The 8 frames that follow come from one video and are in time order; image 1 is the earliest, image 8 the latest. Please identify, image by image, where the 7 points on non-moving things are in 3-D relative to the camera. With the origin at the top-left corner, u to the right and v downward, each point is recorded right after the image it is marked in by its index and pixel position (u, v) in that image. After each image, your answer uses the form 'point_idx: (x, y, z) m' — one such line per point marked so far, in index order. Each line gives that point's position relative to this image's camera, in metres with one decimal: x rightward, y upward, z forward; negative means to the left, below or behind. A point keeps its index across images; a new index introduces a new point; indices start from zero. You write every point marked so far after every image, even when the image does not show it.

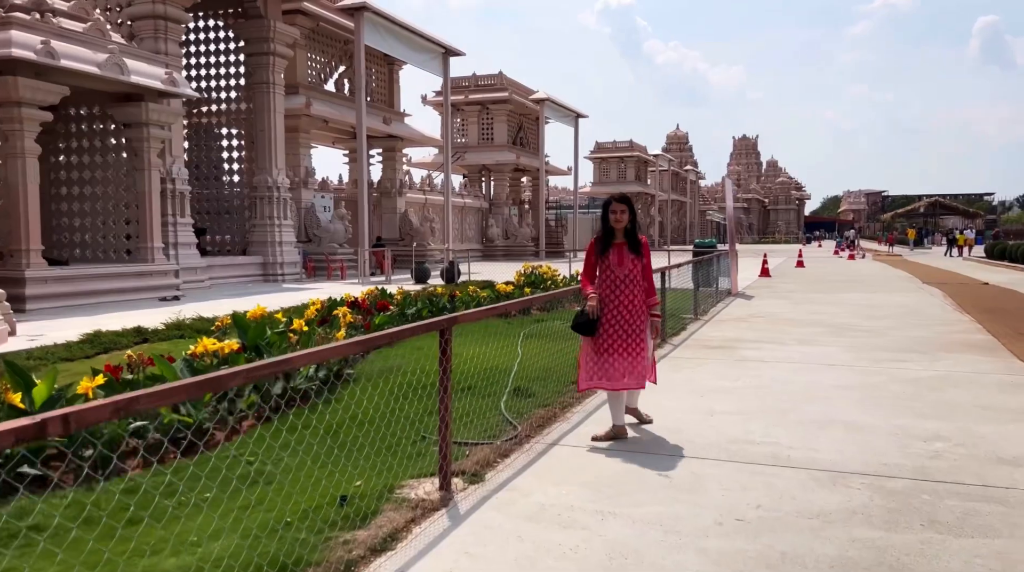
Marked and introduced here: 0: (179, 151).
0: (-3.7, +1.5, +10.2) m
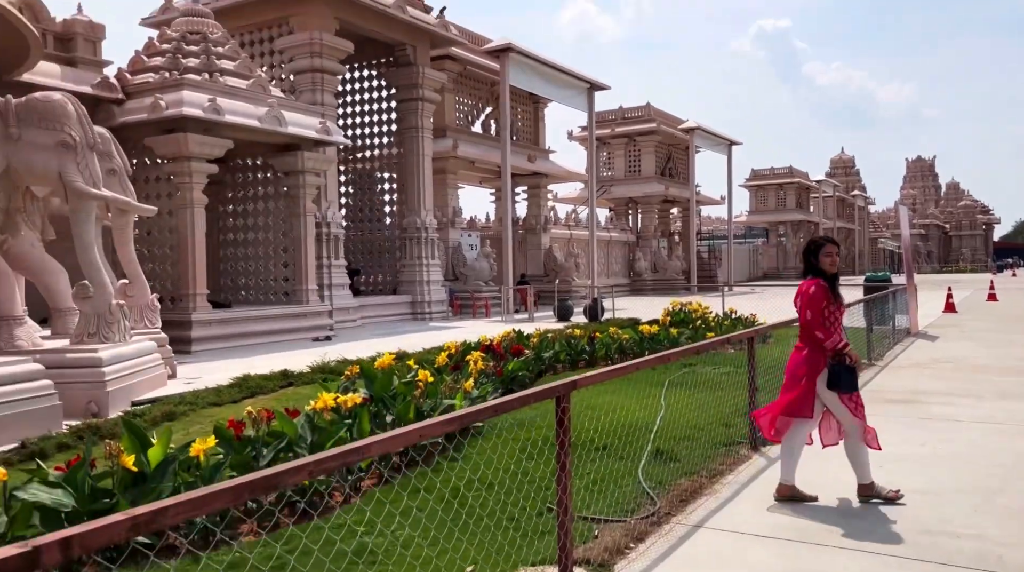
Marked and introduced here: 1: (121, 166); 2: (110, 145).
0: (-2.0, +1.0, +10.5) m
1: (-2.6, +0.8, +5.9) m
2: (-2.6, +0.9, +5.9) m
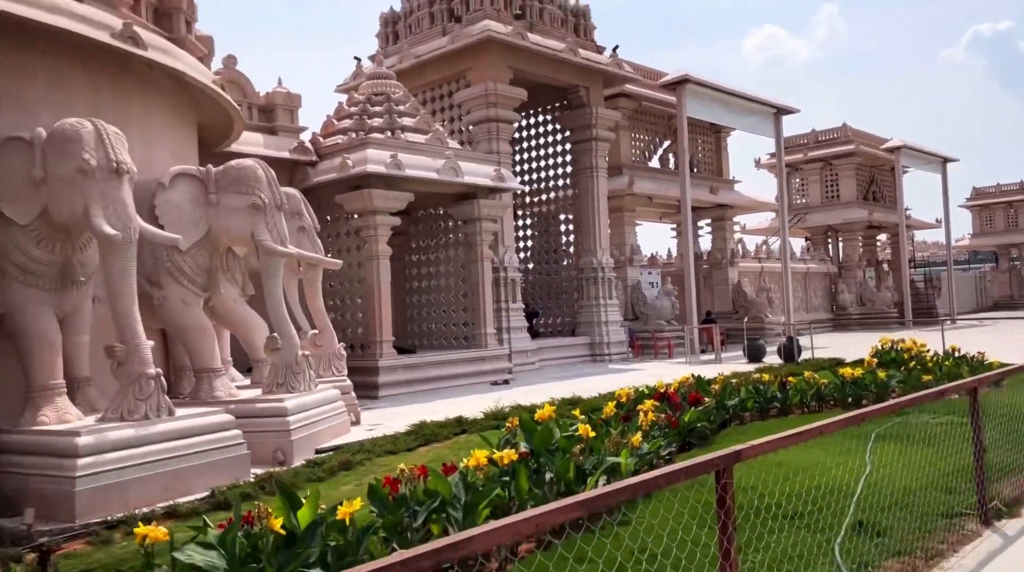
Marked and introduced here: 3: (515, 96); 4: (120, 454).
0: (0.0, +0.5, +10.7) m
1: (-1.4, +0.4, +6.3) m
2: (-1.5, +0.6, +6.2) m
3: (+0.1, +2.4, +11.0) m
4: (-1.5, -0.6, +3.4) m
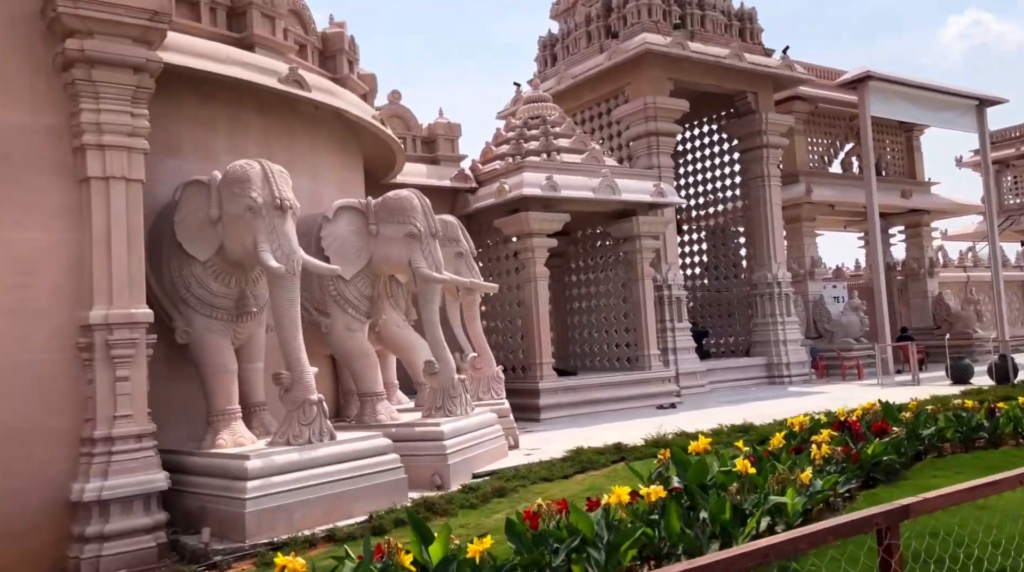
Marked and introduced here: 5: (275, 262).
0: (+1.9, +0.3, +10.5) m
1: (-0.3, +0.3, +6.4) m
2: (-0.4, +0.4, +6.4) m
3: (+2.0, +2.2, +10.8) m
4: (-0.9, -0.8, +3.6) m
5: (-1.1, +0.1, +3.9) m
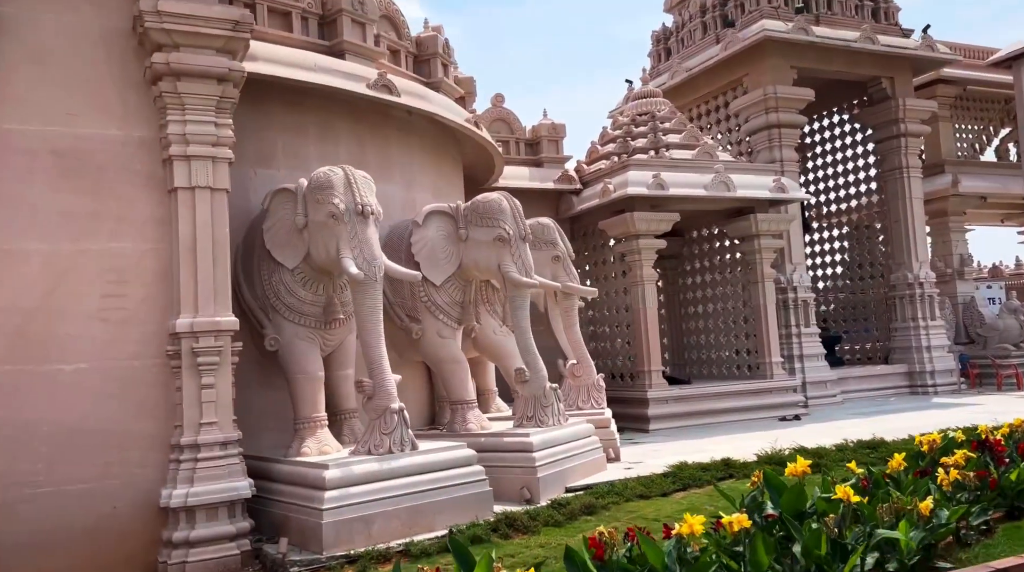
0: (+3.2, +0.3, +10.0) m
1: (+0.4, +0.2, +6.2) m
2: (+0.3, +0.4, +6.2) m
3: (+3.3, +2.2, +10.3) m
4: (-0.6, -0.8, +3.6) m
5: (-0.7, +0.1, +3.9) m
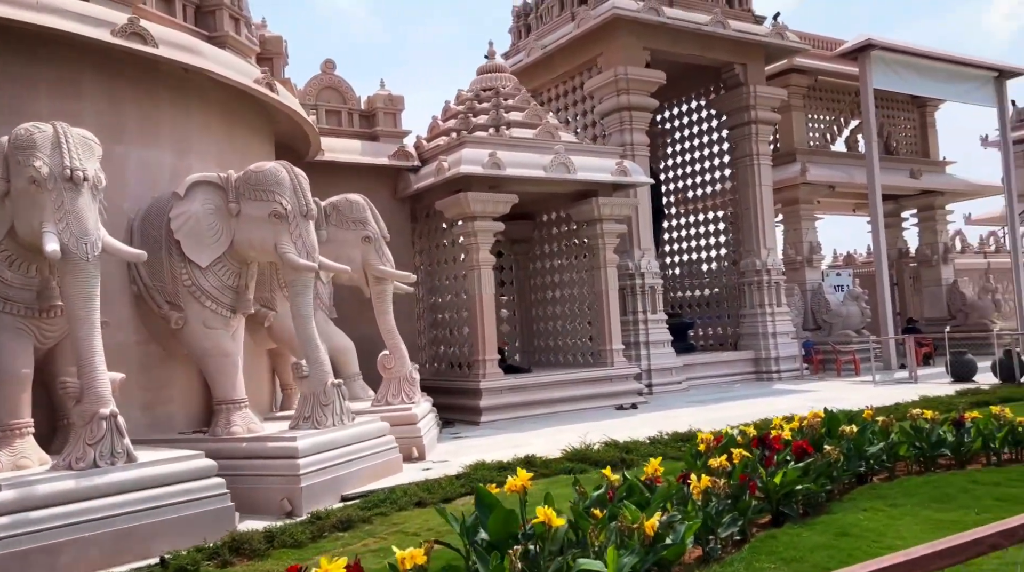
0: (+1.4, +0.4, +9.7) m
1: (-0.9, +0.3, +5.7) m
2: (-0.9, +0.5, +5.7) m
3: (+1.5, +2.3, +10.1) m
4: (-1.5, -0.7, +2.9) m
5: (-1.6, +0.1, +3.2) m
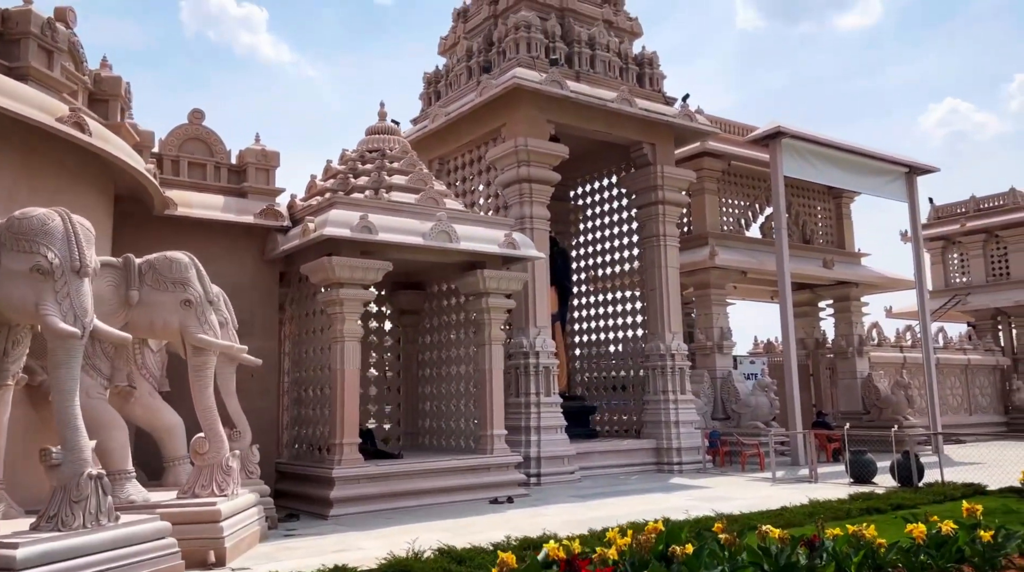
0: (+0.3, -0.4, +9.2) m
1: (-1.8, -0.1, +5.0) m
2: (-1.8, +0.1, +5.0) m
3: (+0.4, +1.4, +9.7) m
4: (-2.3, -0.9, +2.1) m
5: (-2.4, 0.0, +2.5) m
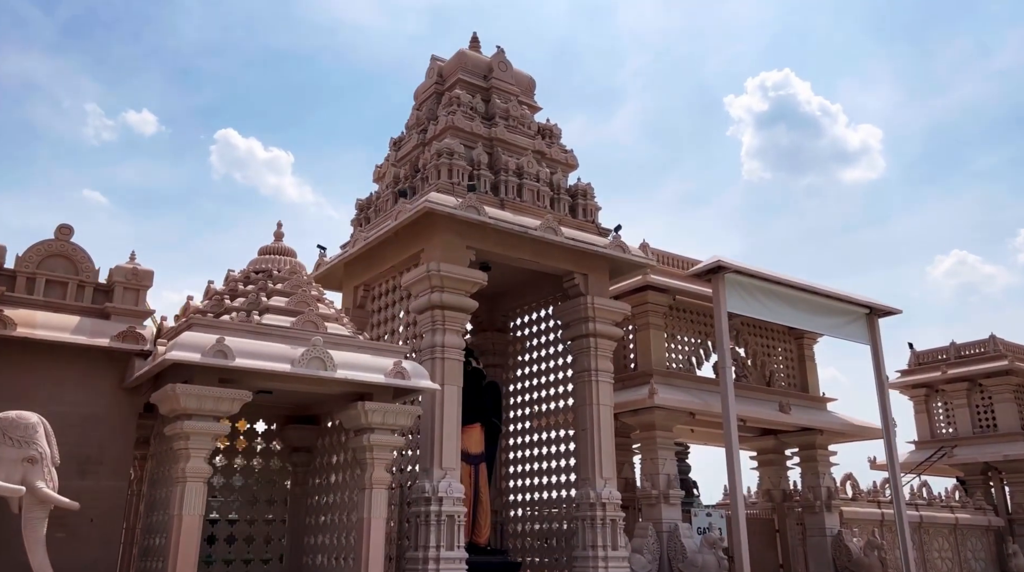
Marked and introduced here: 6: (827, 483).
0: (-0.6, -1.7, +8.3) m
1: (-2.6, -0.7, +4.3) m
2: (-2.7, -0.5, +4.3) m
3: (-0.4, 0.0, +9.1) m
4: (-3.2, -1.0, +1.3) m
5: (-3.3, -0.2, +1.8) m
6: (+4.8, -3.0, +13.6) m
